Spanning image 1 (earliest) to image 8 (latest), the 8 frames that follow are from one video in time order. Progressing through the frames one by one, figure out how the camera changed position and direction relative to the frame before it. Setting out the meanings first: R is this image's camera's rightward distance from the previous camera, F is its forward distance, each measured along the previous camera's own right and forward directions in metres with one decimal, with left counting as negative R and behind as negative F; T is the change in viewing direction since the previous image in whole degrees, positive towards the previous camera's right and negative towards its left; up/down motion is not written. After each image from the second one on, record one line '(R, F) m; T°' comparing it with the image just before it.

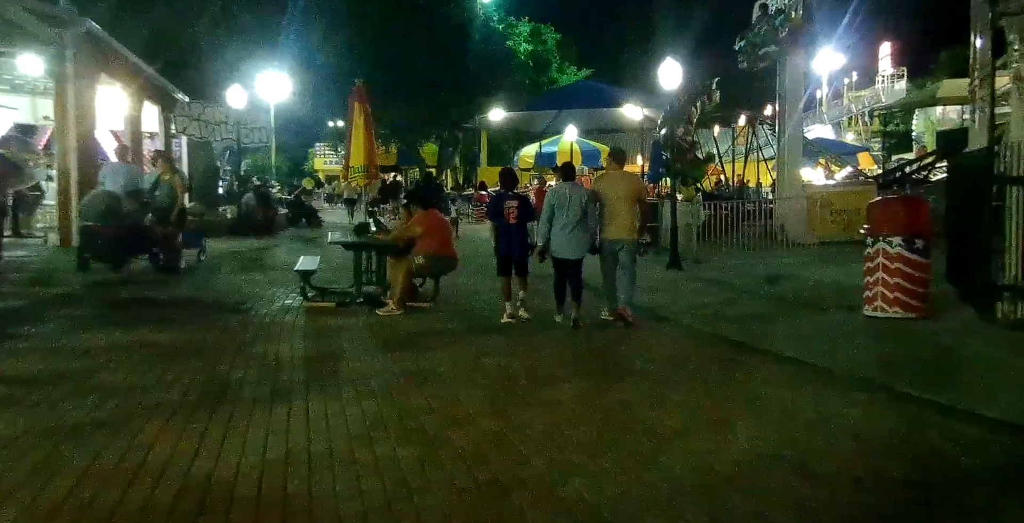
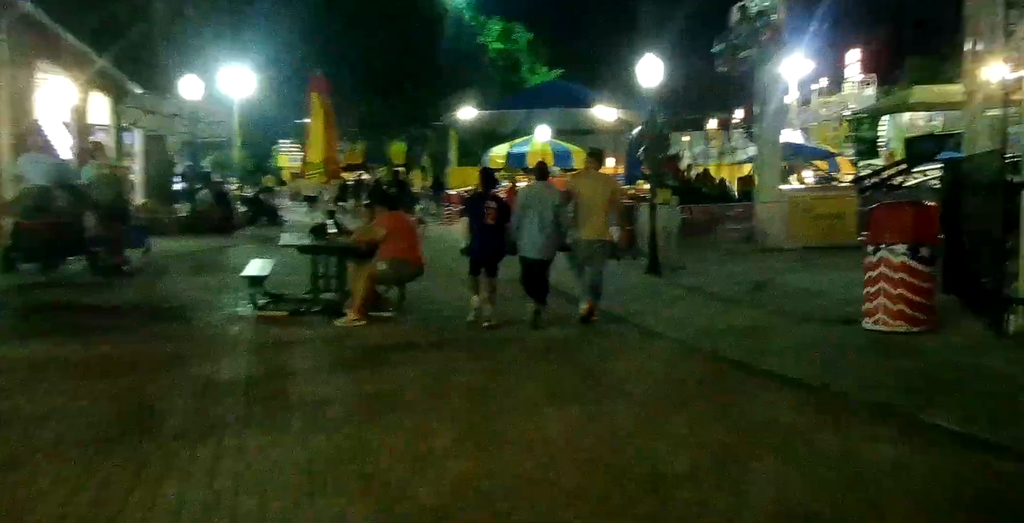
(-0.1, +0.8) m; +2°
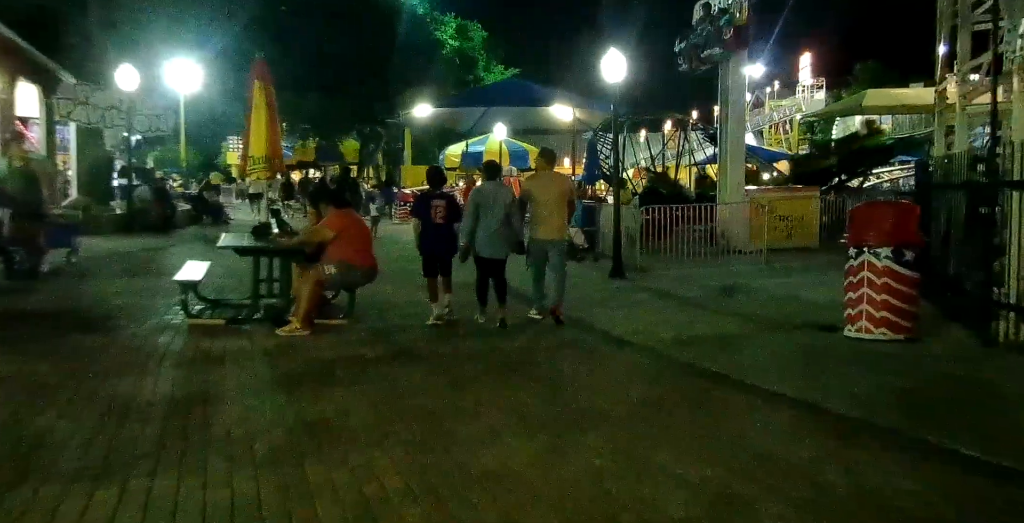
(-0.1, +0.6) m; +3°
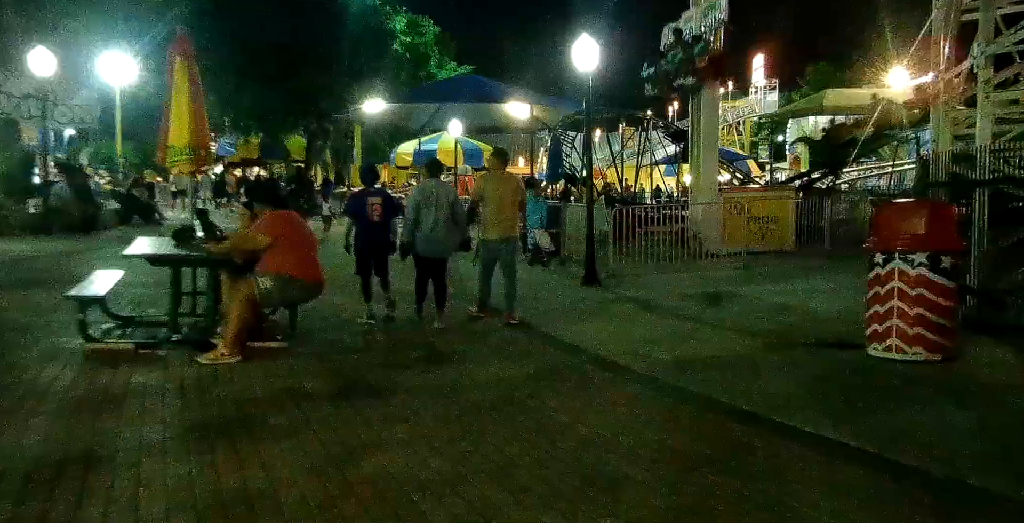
(-0.2, +1.2) m; +4°
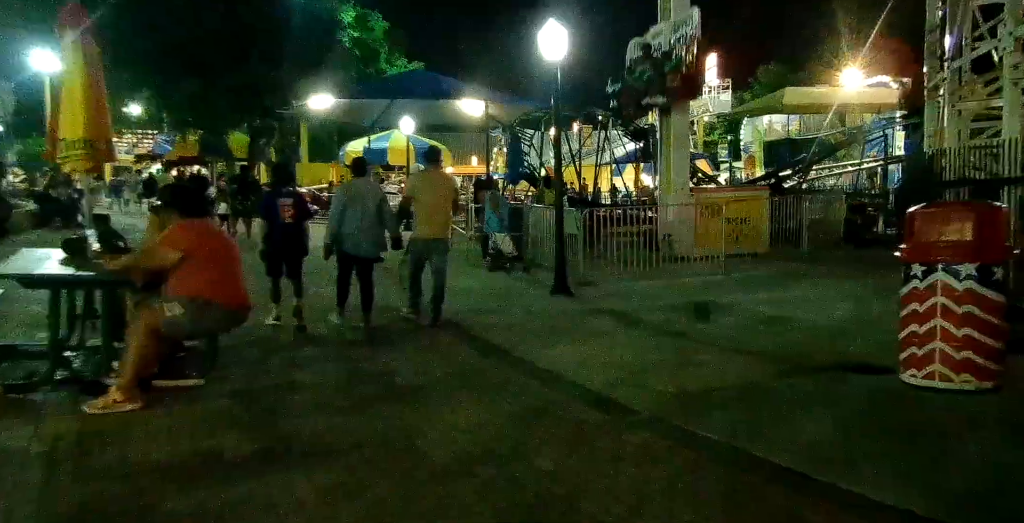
(-0.1, +1.2) m; +4°
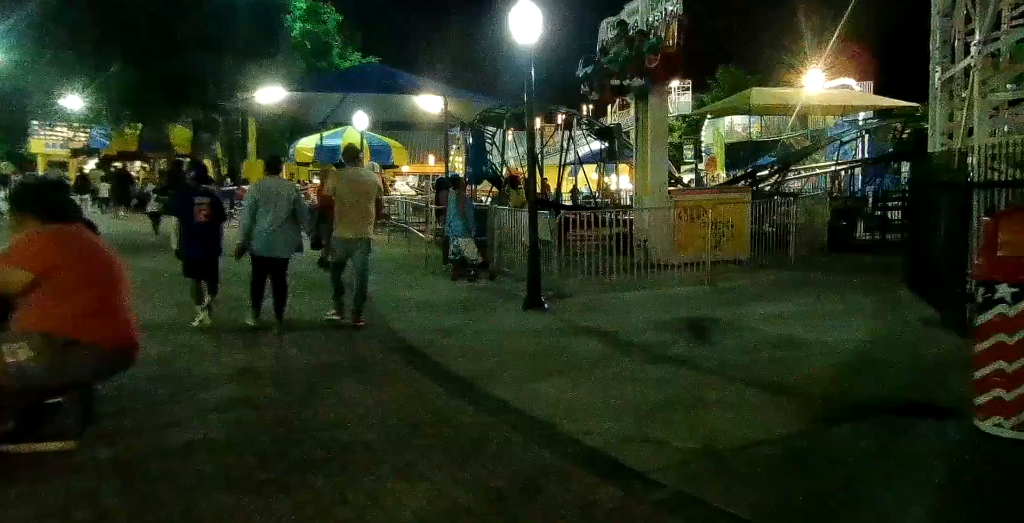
(-0.1, +1.3) m; +3°
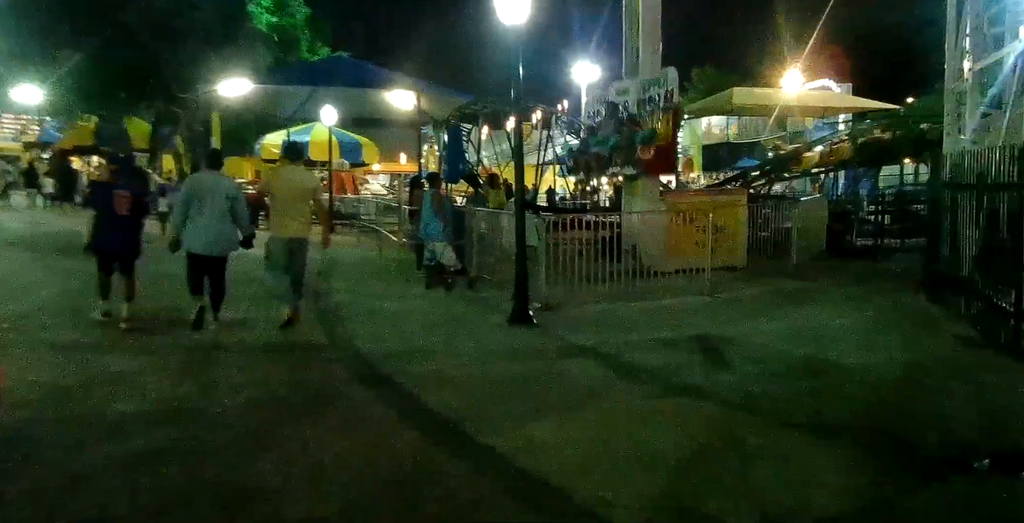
(-0.1, +1.1) m; +2°
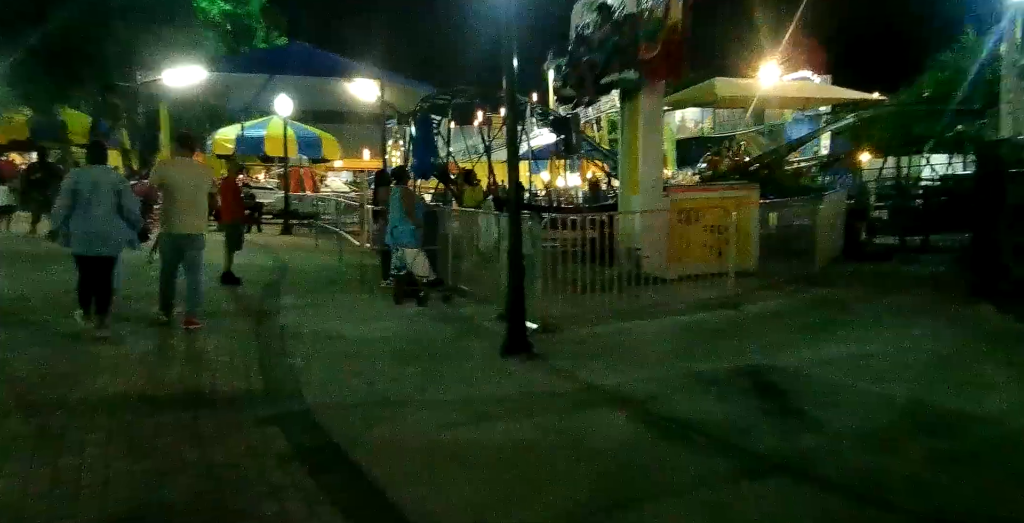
(-0.2, +1.8) m; +3°
